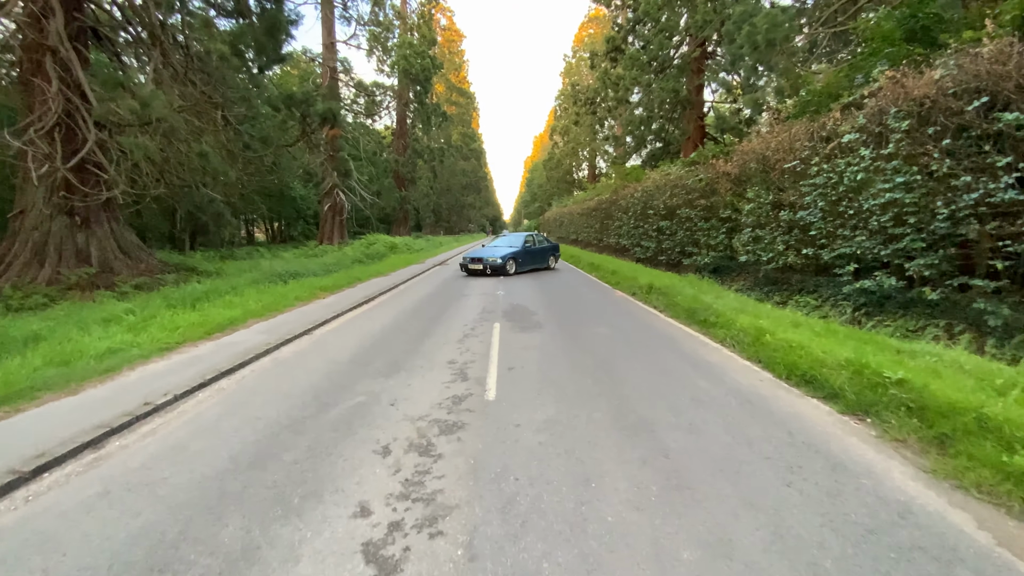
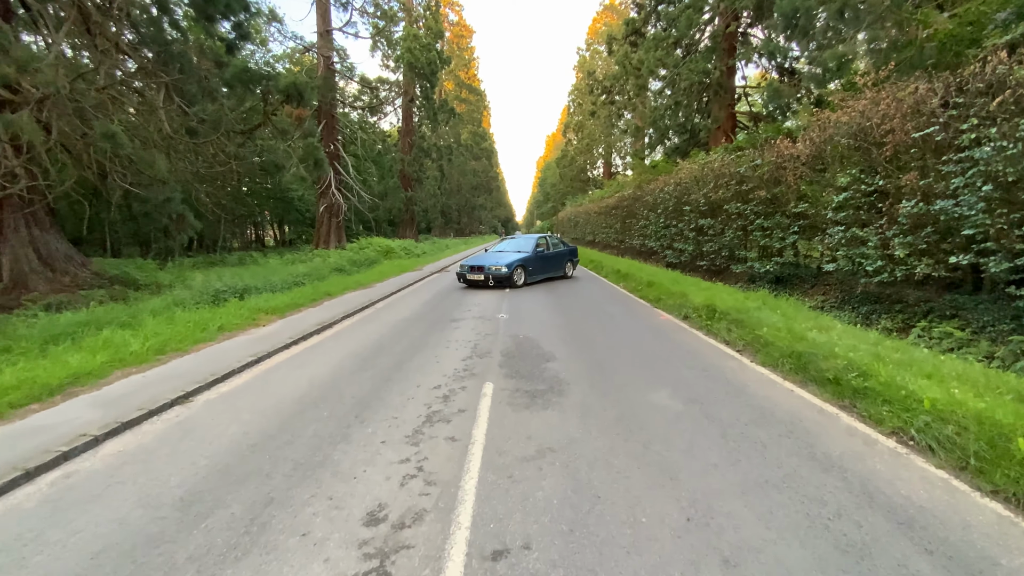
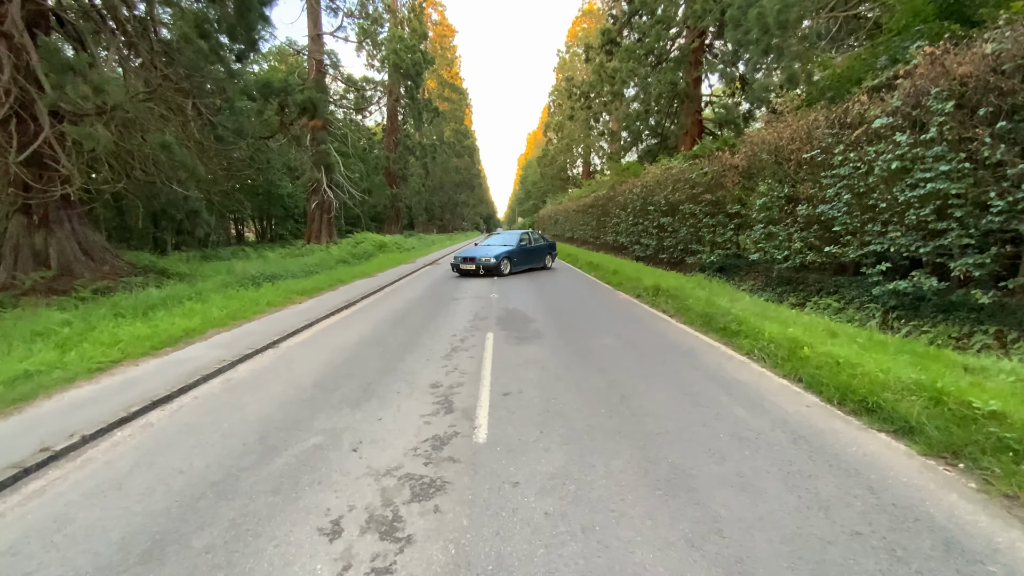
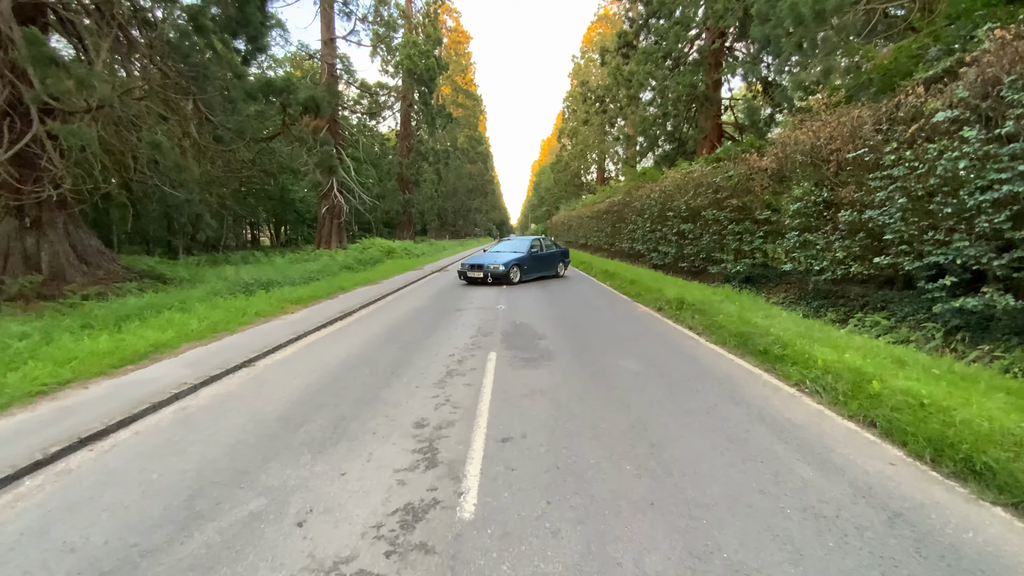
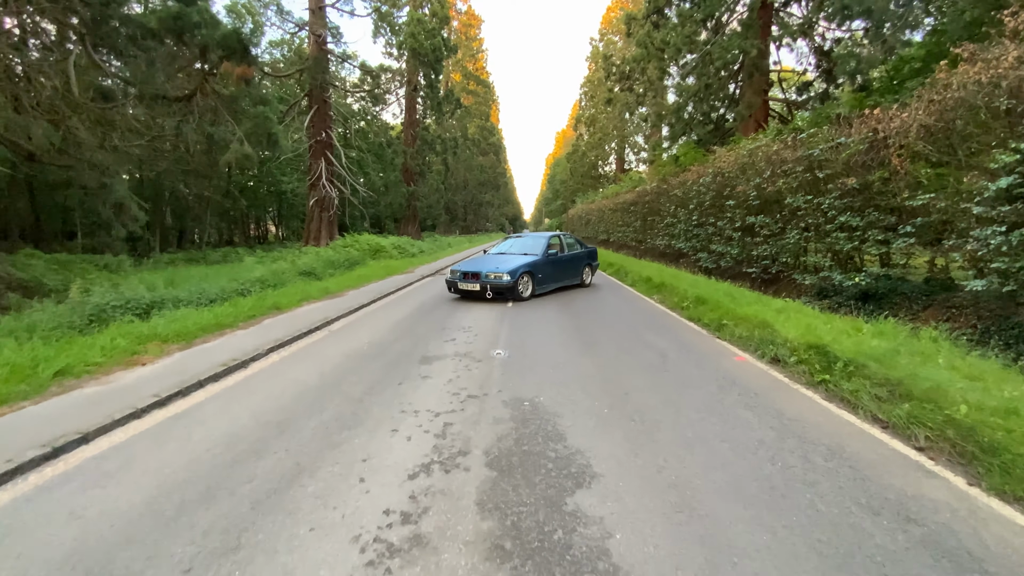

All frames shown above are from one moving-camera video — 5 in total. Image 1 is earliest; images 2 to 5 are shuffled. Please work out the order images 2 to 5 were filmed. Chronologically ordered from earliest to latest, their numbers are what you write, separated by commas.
3, 4, 2, 5
